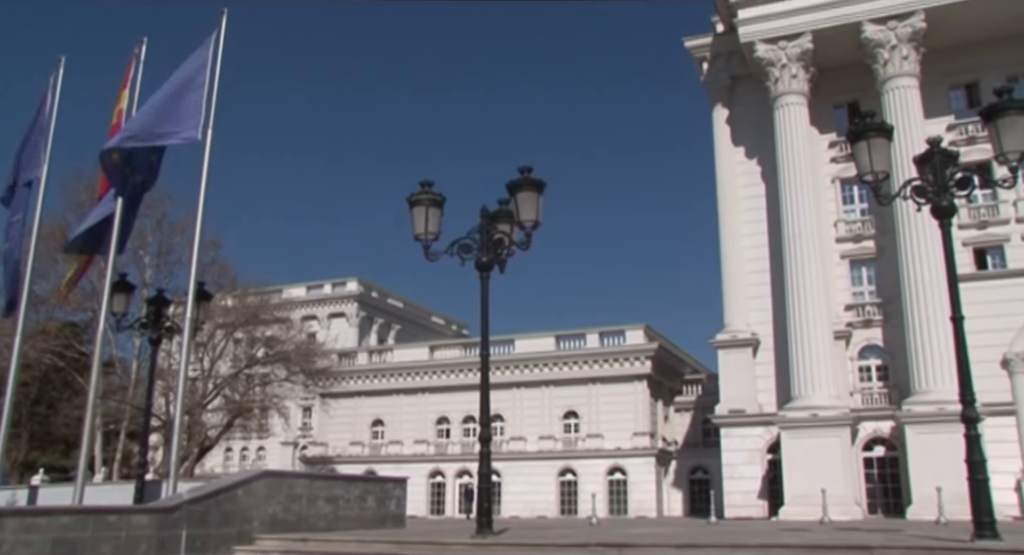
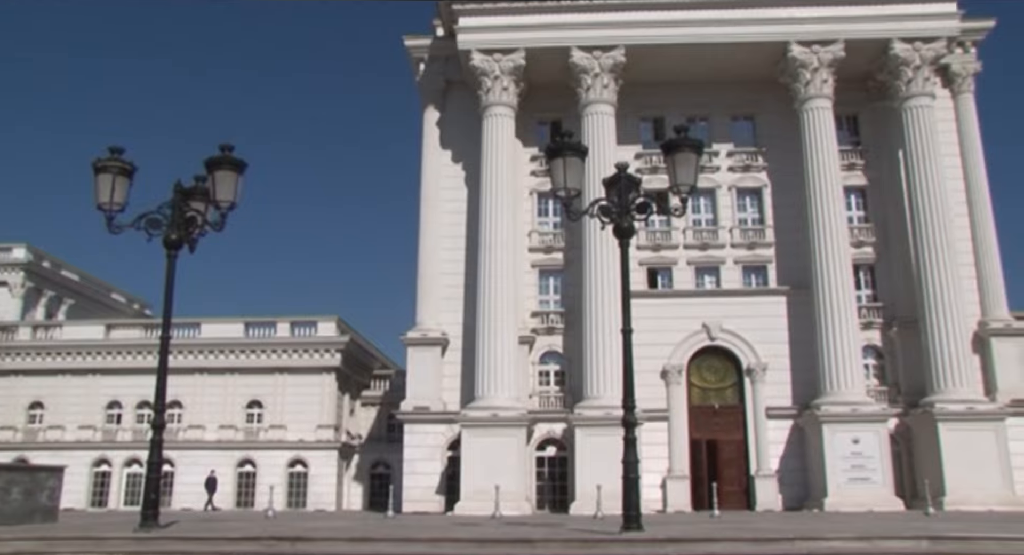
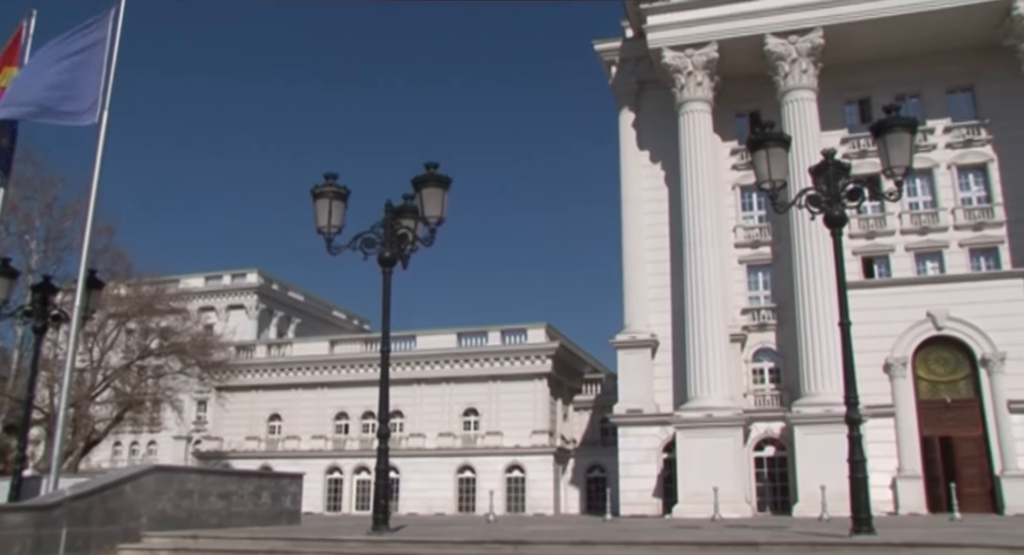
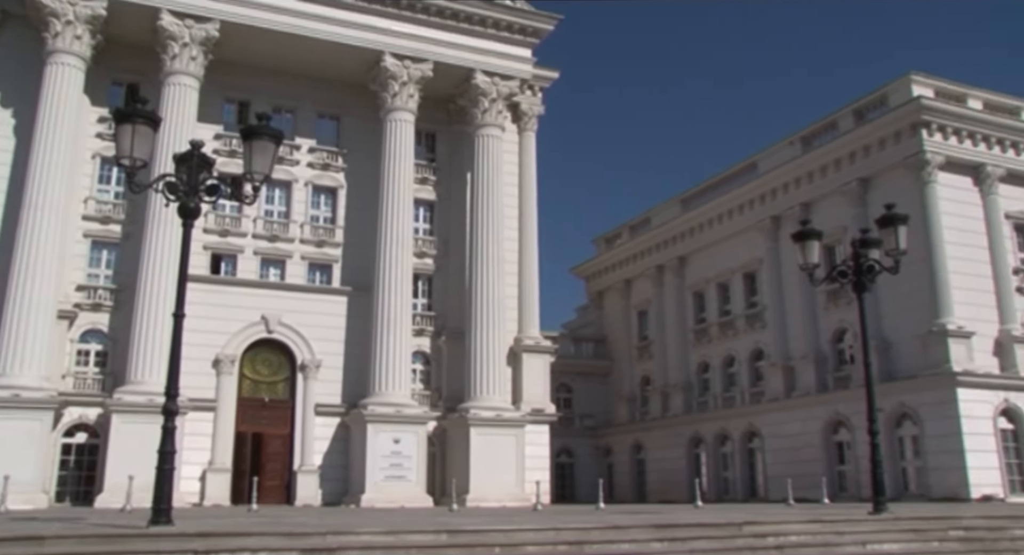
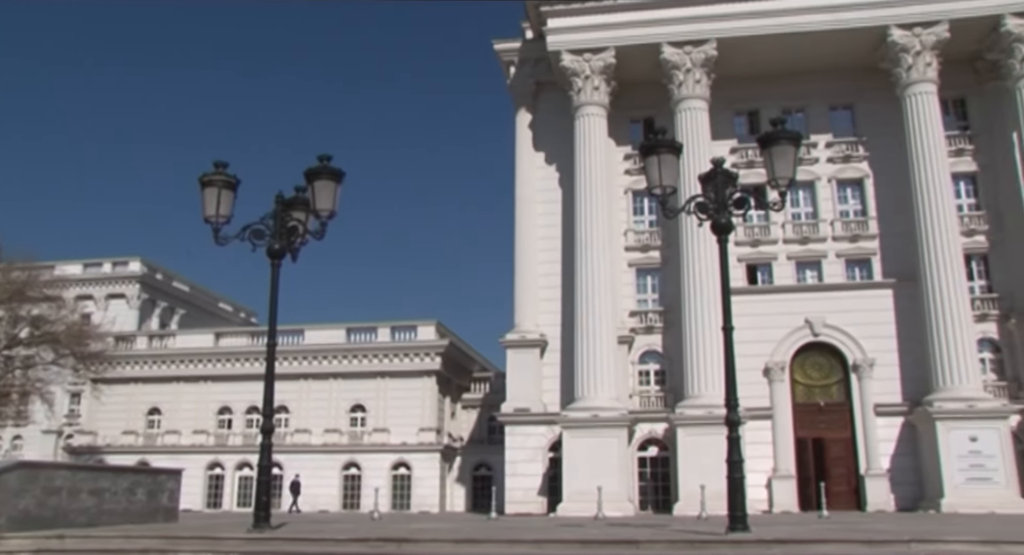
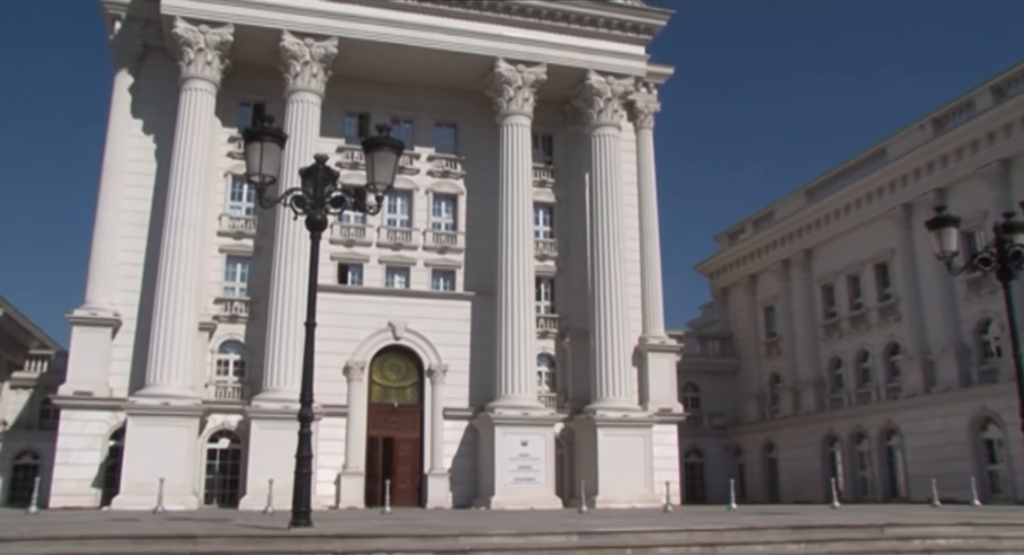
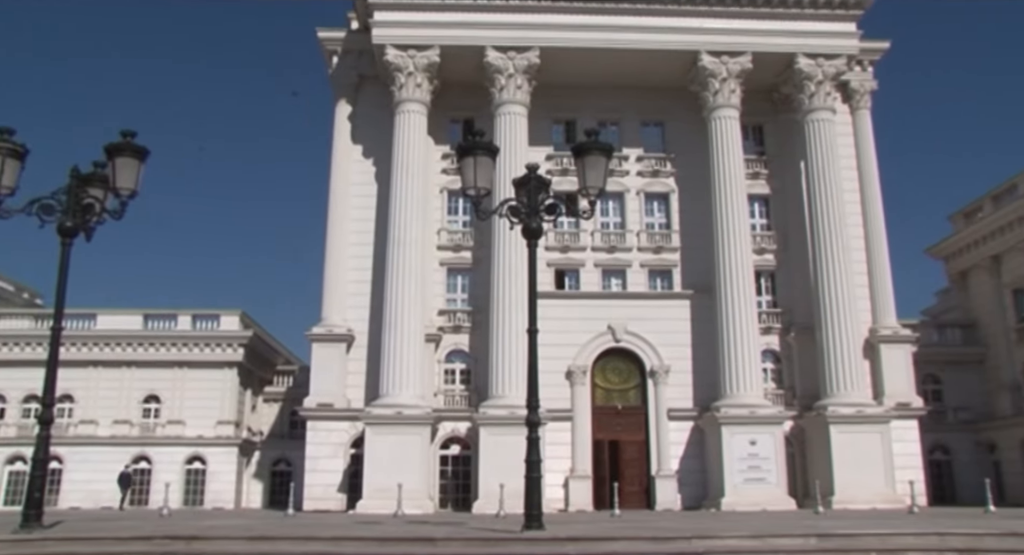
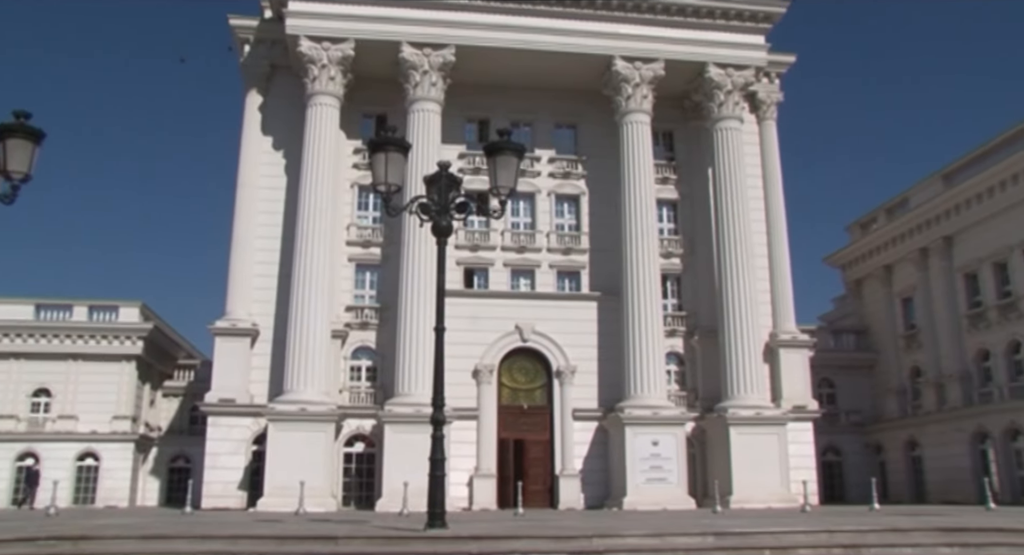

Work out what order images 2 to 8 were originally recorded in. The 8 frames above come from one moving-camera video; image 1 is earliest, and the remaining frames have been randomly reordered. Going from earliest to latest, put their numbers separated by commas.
3, 5, 2, 7, 8, 6, 4
